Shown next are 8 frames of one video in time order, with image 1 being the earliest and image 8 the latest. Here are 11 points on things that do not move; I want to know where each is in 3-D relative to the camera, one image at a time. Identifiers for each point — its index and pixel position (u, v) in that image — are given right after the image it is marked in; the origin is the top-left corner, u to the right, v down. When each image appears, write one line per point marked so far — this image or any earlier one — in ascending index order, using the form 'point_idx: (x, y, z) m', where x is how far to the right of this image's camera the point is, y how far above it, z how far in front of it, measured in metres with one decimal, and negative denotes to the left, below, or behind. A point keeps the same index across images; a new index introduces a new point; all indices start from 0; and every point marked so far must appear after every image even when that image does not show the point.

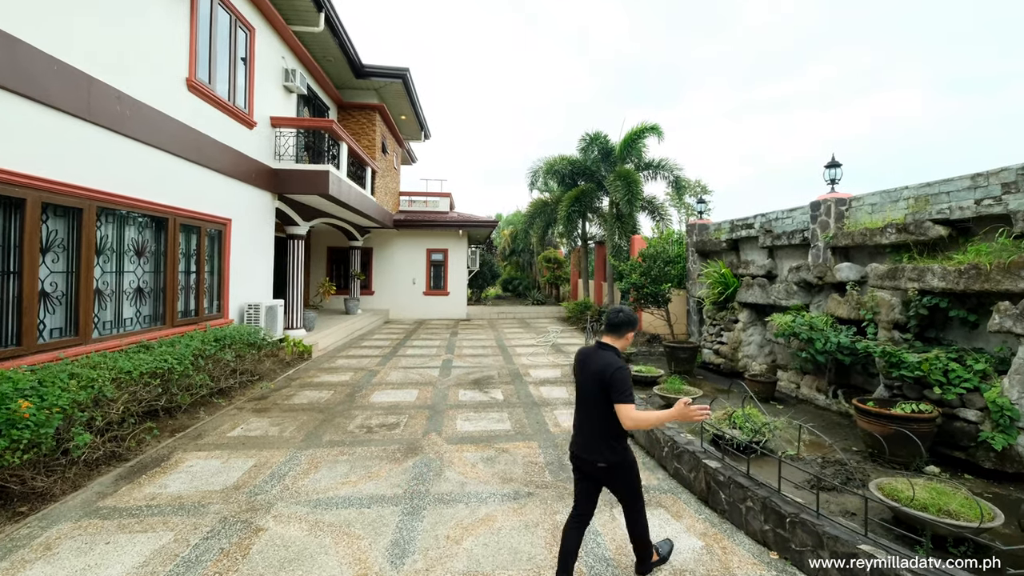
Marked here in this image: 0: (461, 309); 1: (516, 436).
0: (-1.7, -0.7, +16.1) m
1: (0.0, -2.0, +6.1) m
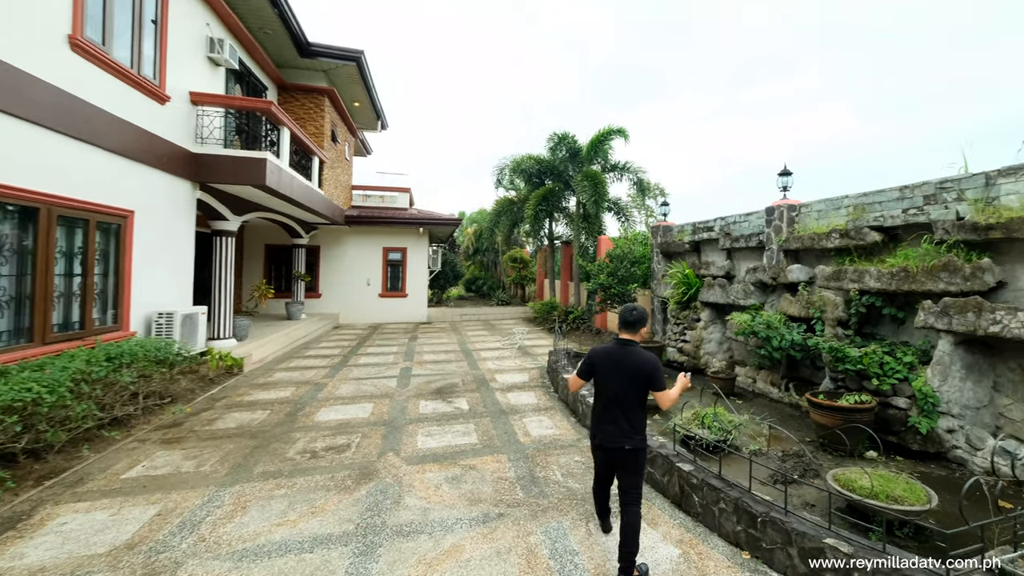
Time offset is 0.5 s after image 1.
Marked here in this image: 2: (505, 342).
0: (-3.0, -0.7, +15.4) m
1: (-0.3, -2.0, +5.5) m
2: (0.0, -1.4, +11.6) m
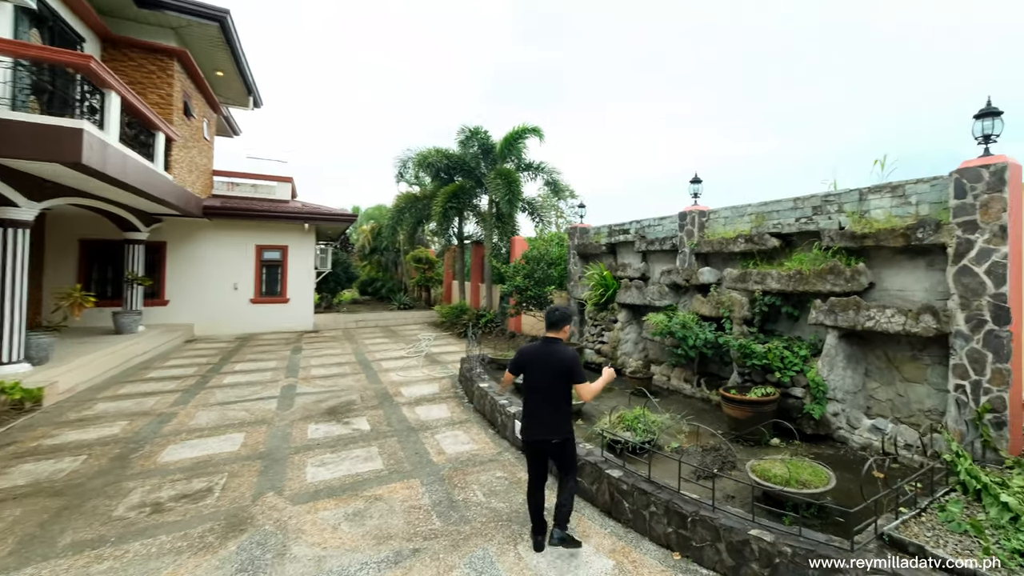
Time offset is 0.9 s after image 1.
0: (-6.2, -0.9, +13.7) m
1: (-1.3, -2.0, +4.8) m
2: (-2.4, -1.4, +10.8) m
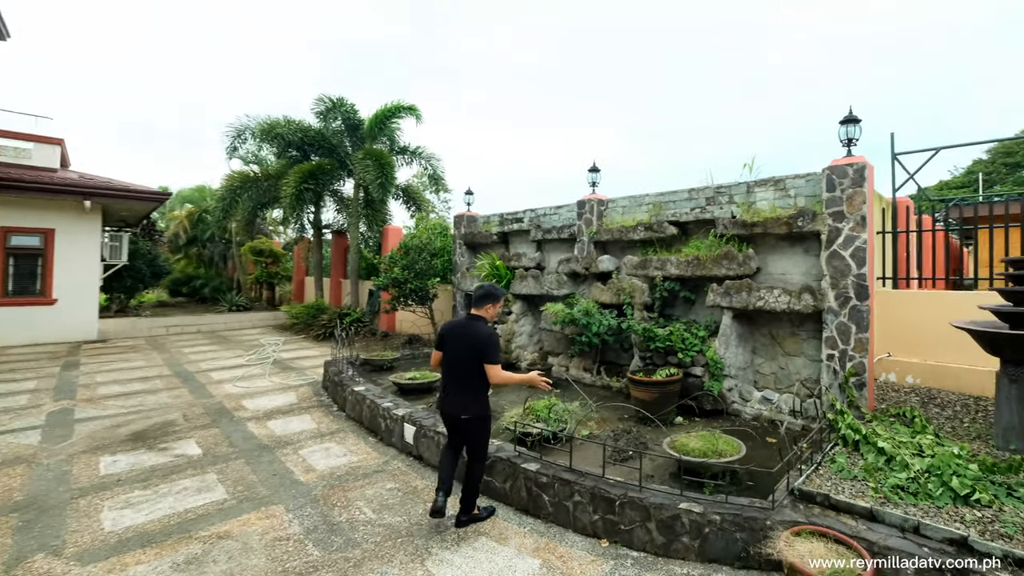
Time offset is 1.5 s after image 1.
0: (-9.8, -0.8, +10.6) m
1: (-2.2, -1.8, +3.7) m
2: (-5.2, -1.4, +9.0) m
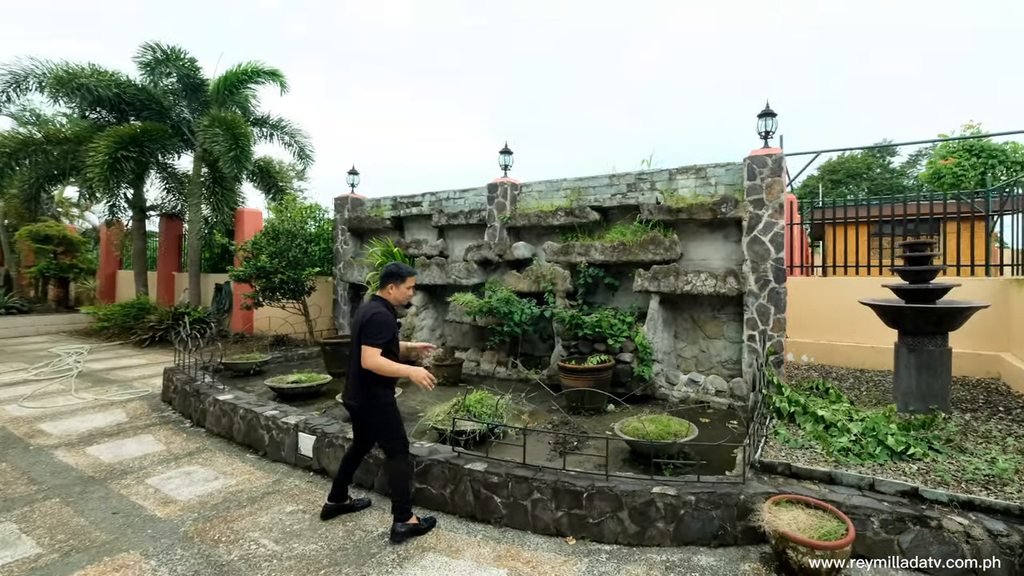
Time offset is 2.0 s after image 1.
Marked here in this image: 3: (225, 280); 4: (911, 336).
0: (-11.7, -0.6, +6.9) m
1: (-2.5, -1.5, +2.6) m
2: (-7.0, -1.2, +6.8) m
3: (-6.7, +0.2, +10.5) m
4: (+3.3, -0.4, +3.7) m
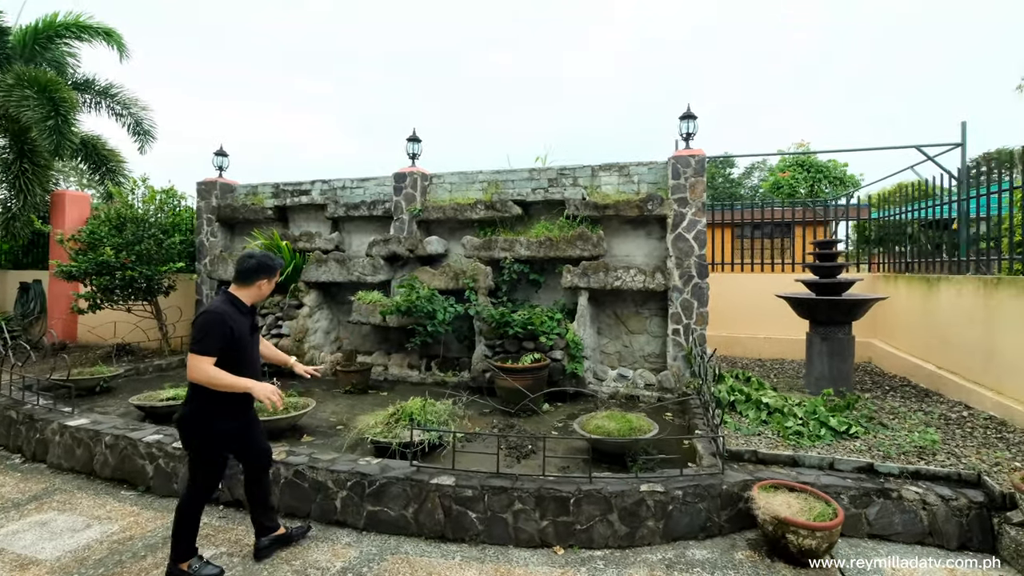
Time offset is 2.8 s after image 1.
0: (-12.5, -0.4, +3.5) m
1: (-2.4, -1.5, +1.7) m
2: (-7.8, -1.1, +4.6) m
3: (-8.5, +0.2, +8.3) m
4: (+2.9, -0.3, +4.3) m
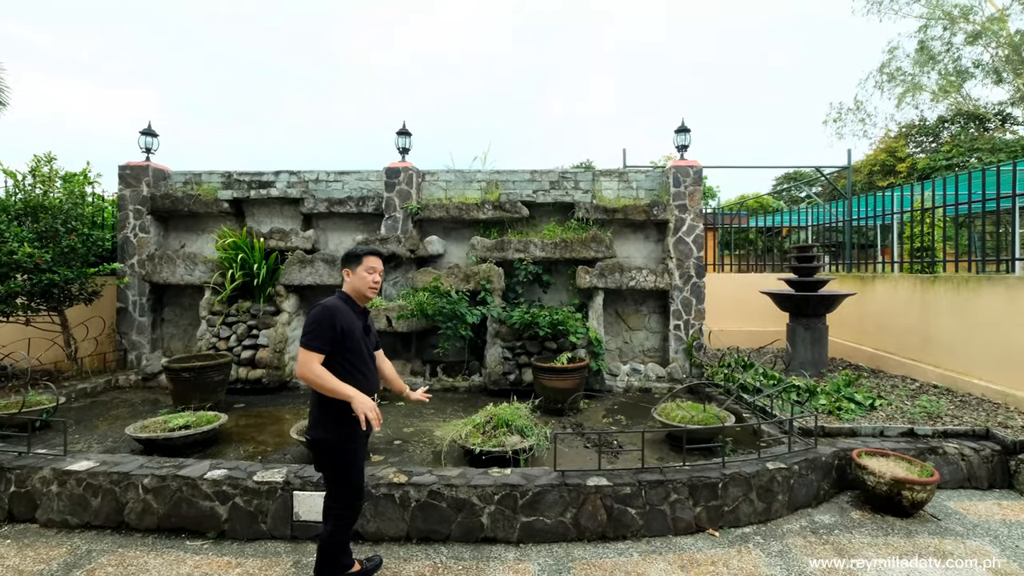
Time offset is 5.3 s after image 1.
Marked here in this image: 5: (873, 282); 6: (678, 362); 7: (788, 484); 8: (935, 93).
0: (-11.3, -0.5, +0.4) m
1: (-1.1, -1.5, +1.3) m
2: (-7.1, -1.2, +2.7) m
3: (-8.7, +0.2, +6.1) m
4: (+3.3, -0.4, +5.2) m
5: (+4.7, +0.1, +6.0) m
6: (+2.0, -0.9, +5.4) m
7: (+1.9, -1.3, +3.1) m
8: (+10.1, +4.7, +11.0) m
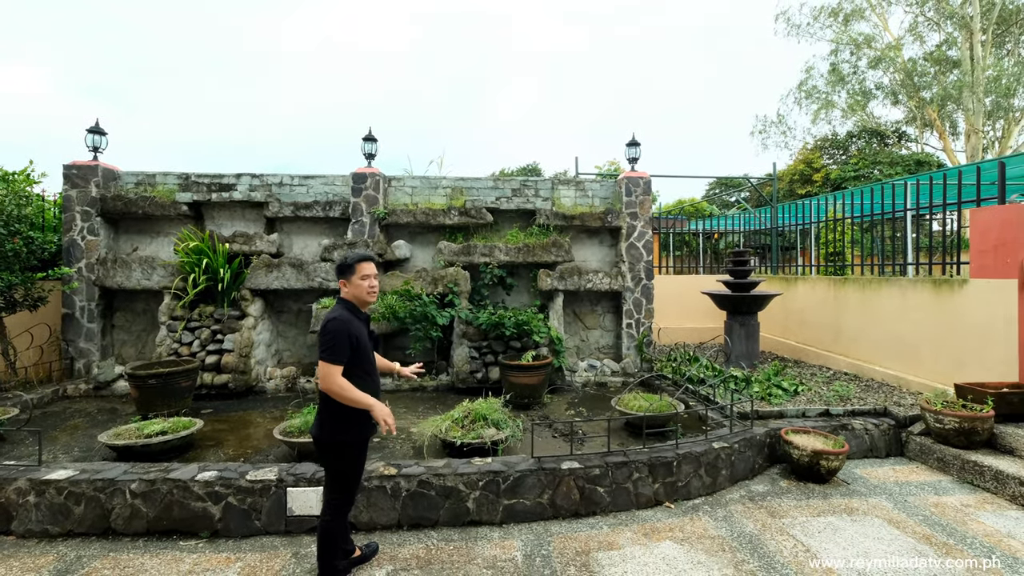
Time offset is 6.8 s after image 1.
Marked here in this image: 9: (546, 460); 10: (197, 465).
0: (-11.0, -0.6, -0.6) m
1: (-1.1, -1.6, +1.5) m
2: (-7.1, -1.2, +2.1) m
3: (-9.2, +0.1, +5.3) m
4: (+2.9, -0.4, +5.9) m
5: (+4.2, +0.1, +6.8) m
6: (+1.5, -0.9, +5.9) m
7: (+1.7, -1.3, +3.6) m
8: (+8.9, +4.7, +12.4) m
9: (+0.2, -1.2, +3.3) m
10: (-2.1, -1.2, +3.1) m
